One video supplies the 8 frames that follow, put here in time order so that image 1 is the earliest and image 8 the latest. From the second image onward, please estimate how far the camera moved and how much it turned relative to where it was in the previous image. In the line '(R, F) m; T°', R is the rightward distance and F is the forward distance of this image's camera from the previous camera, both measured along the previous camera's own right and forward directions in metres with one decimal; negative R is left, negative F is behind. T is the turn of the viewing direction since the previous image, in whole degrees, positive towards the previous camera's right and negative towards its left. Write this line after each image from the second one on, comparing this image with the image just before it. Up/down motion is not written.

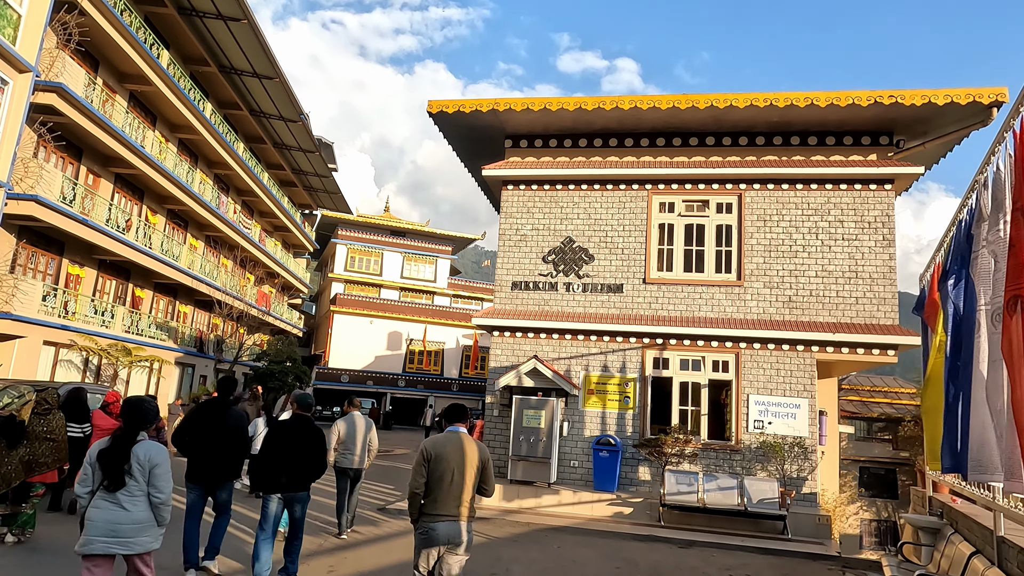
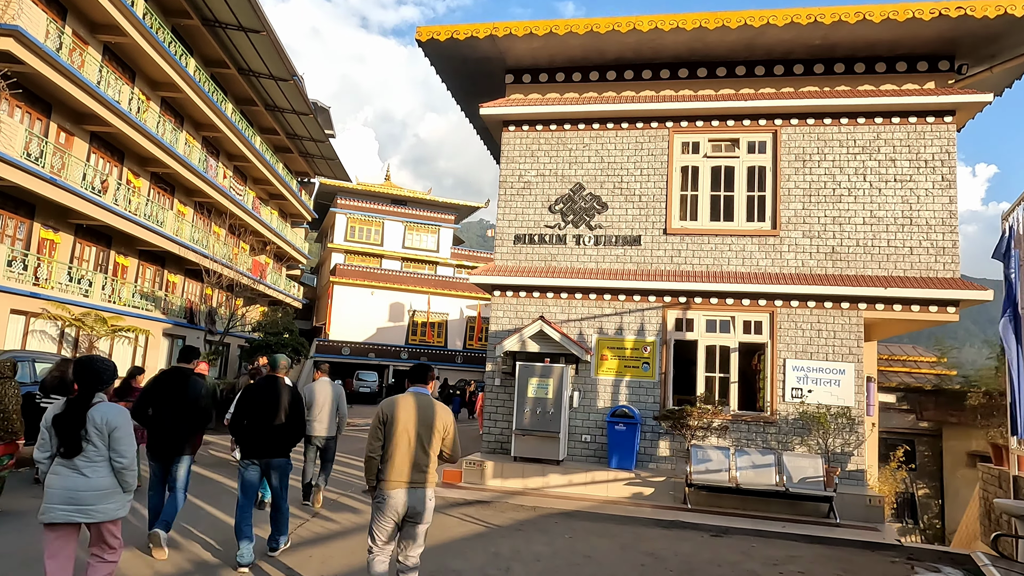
(0.0, +1.5) m; 0°
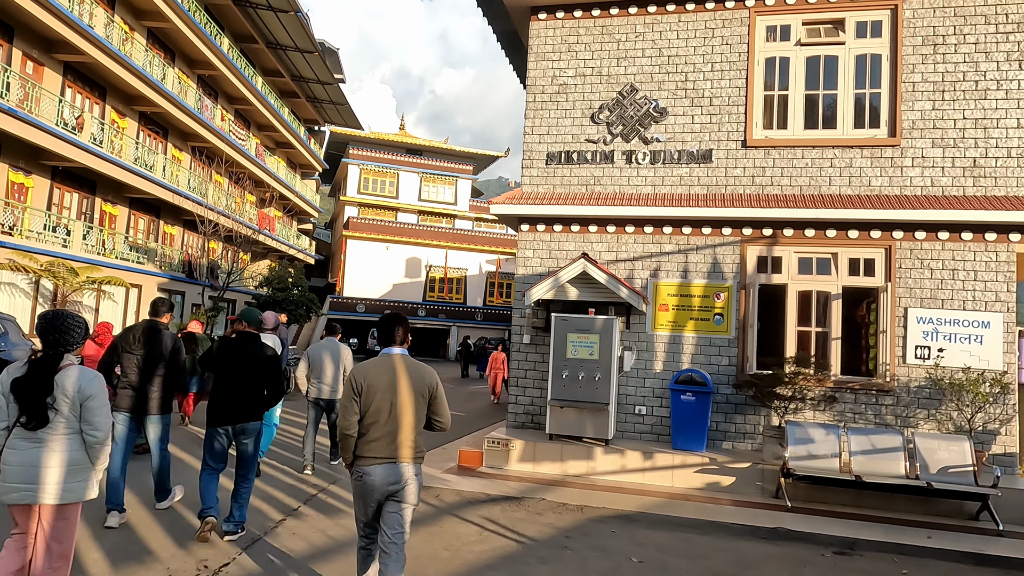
(-0.2, +2.4) m; -2°
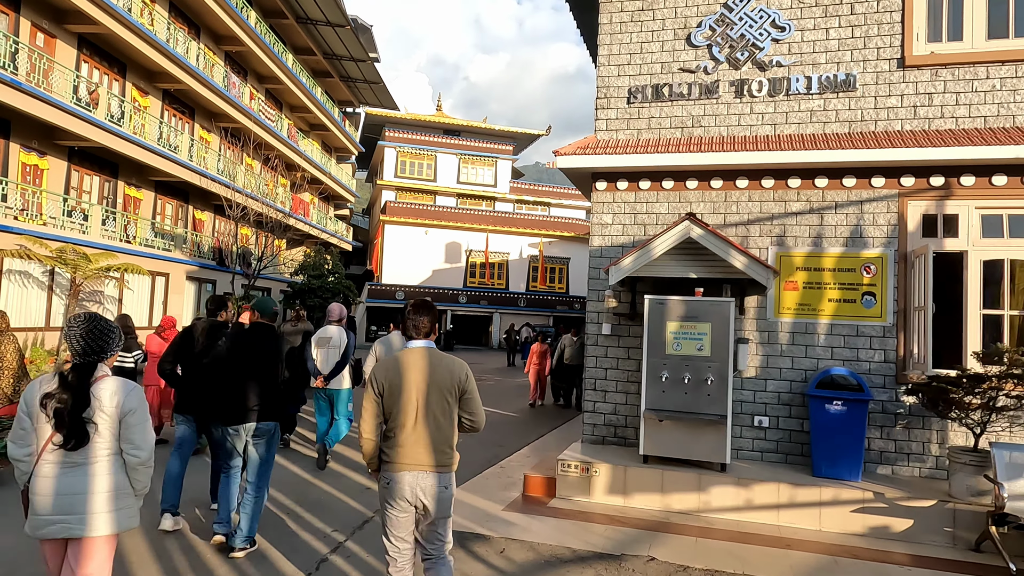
(-0.4, +2.0) m; -3°
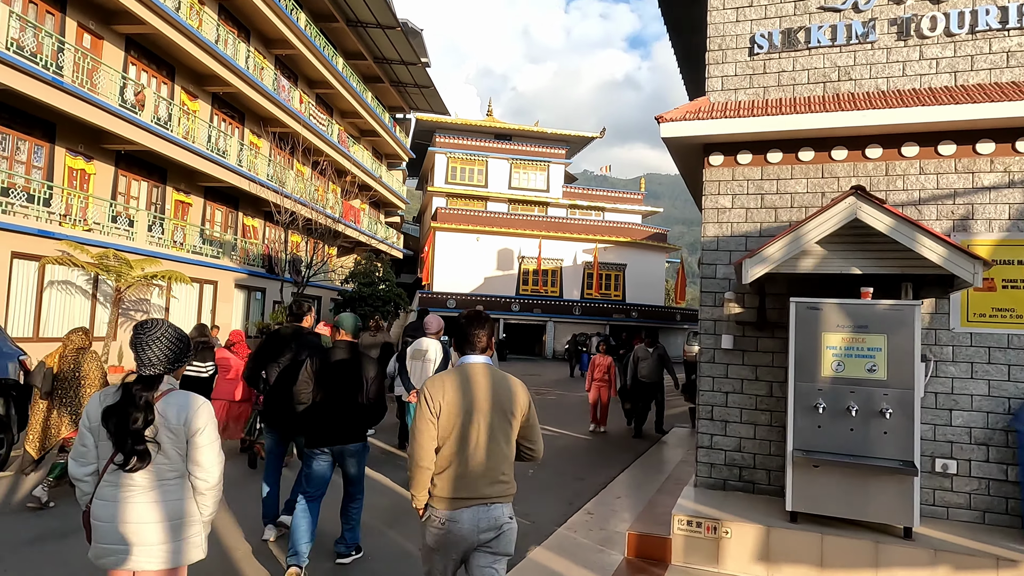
(-0.4, +1.4) m; -4°
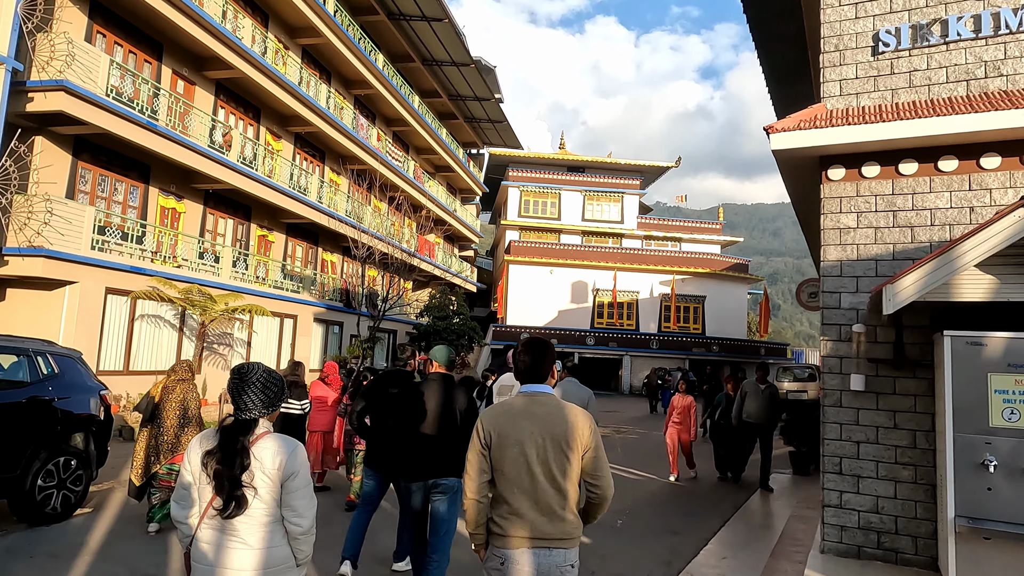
(-0.1, +0.5) m; -6°
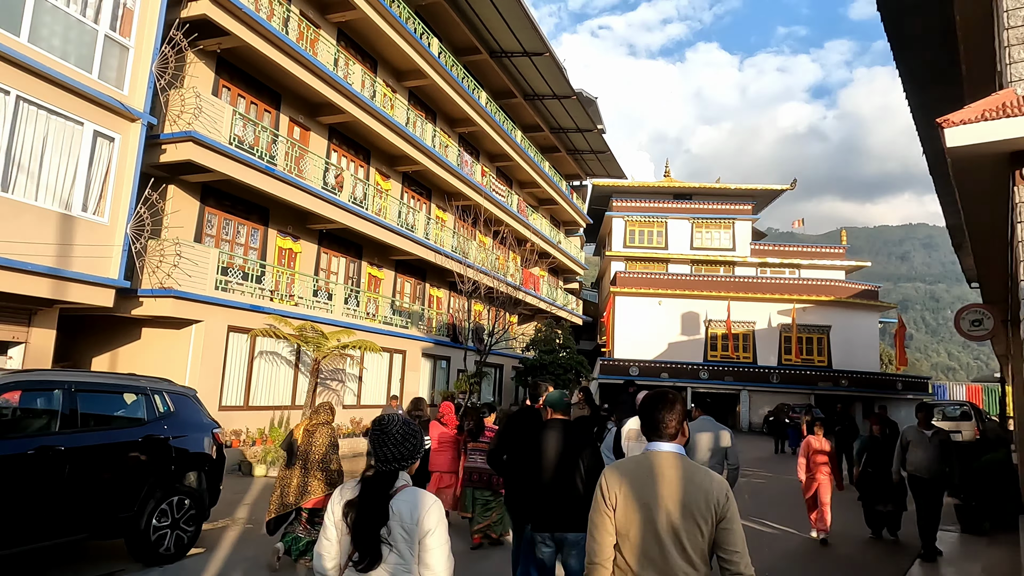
(-0.1, +0.5) m; -9°
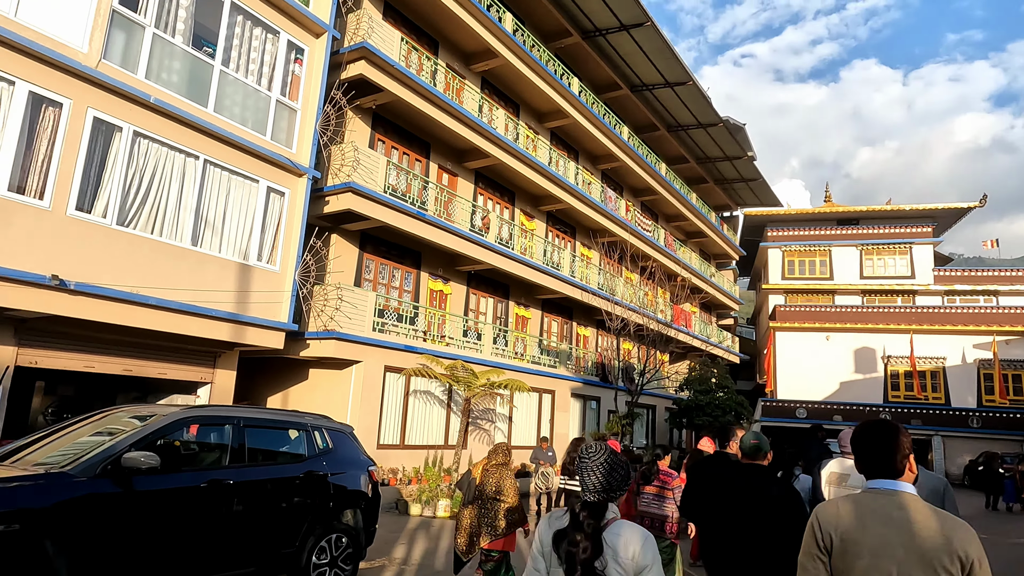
(-0.1, +0.4) m; -12°
